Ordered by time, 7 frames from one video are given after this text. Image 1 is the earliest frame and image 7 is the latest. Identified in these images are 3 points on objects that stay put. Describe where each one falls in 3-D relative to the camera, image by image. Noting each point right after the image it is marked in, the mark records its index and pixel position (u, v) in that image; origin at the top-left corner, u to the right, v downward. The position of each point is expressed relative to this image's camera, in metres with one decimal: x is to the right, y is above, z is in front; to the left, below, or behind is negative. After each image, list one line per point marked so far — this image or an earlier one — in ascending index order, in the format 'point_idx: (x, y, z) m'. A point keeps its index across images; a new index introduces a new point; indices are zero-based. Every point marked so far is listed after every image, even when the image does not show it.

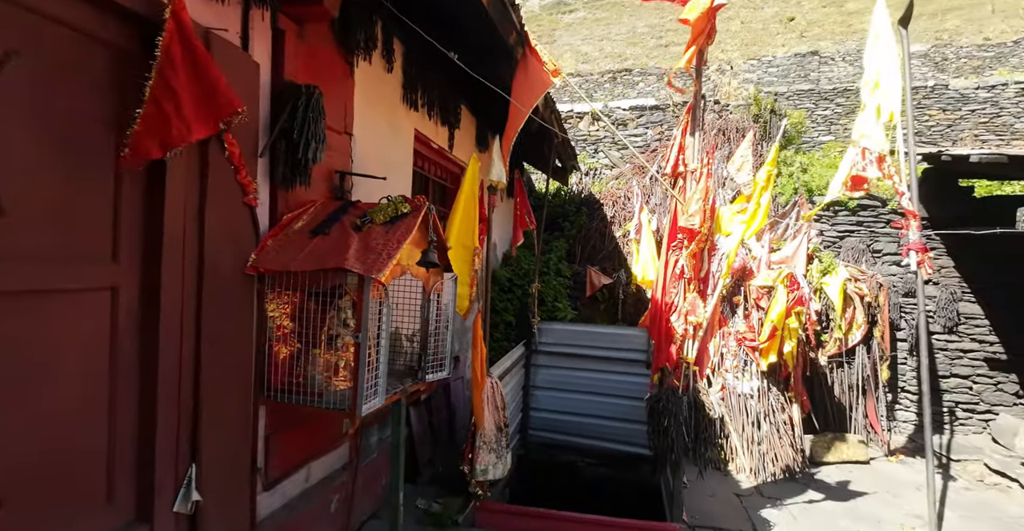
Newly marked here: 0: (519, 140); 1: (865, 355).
0: (+0.1, +1.4, +6.8) m
1: (+4.3, -1.1, +7.8) m
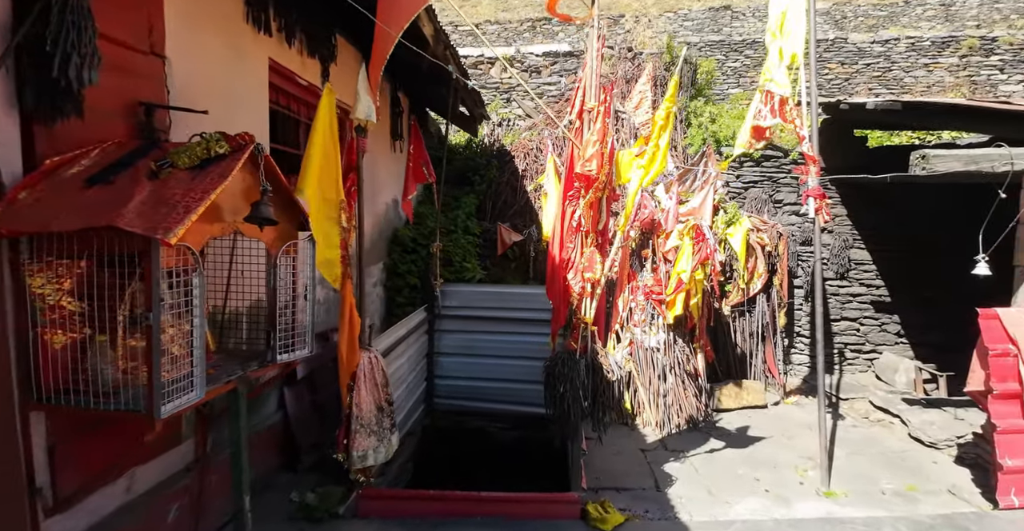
0: (-1.0, +1.8, +6.2) m
1: (+3.2, -0.5, +7.8) m
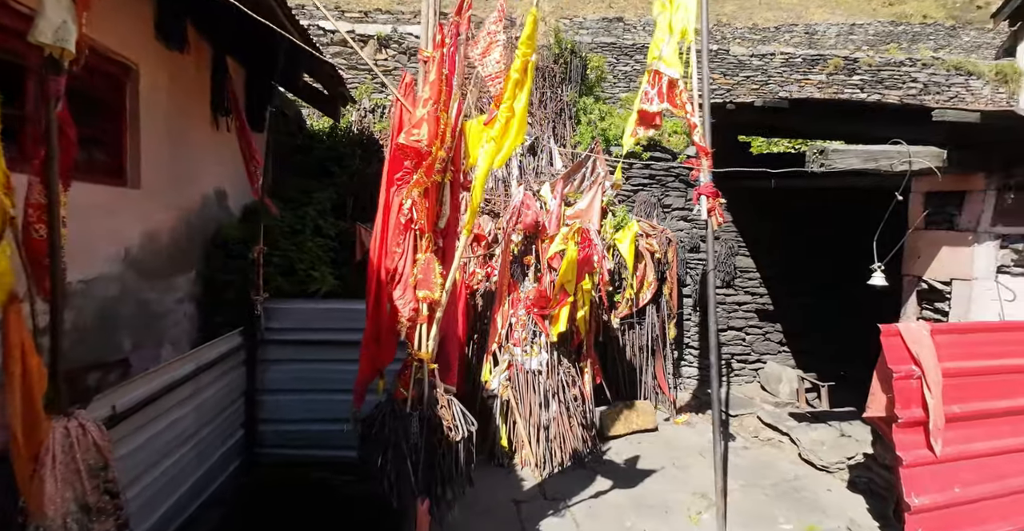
0: (-2.1, +1.8, +5.0) m
1: (+1.7, -0.6, +7.3) m
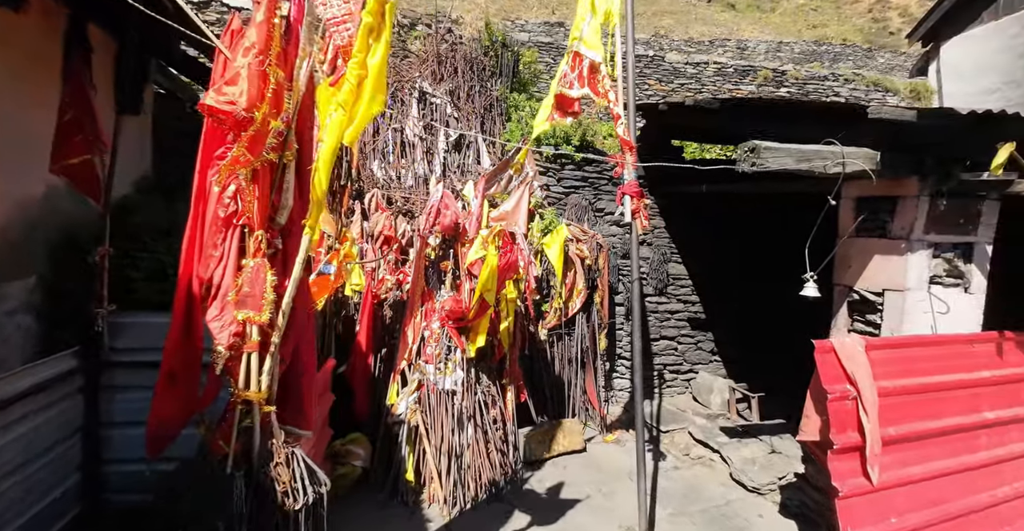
0: (-2.8, +1.7, +4.2) m
1: (+0.8, -0.7, +6.9) m
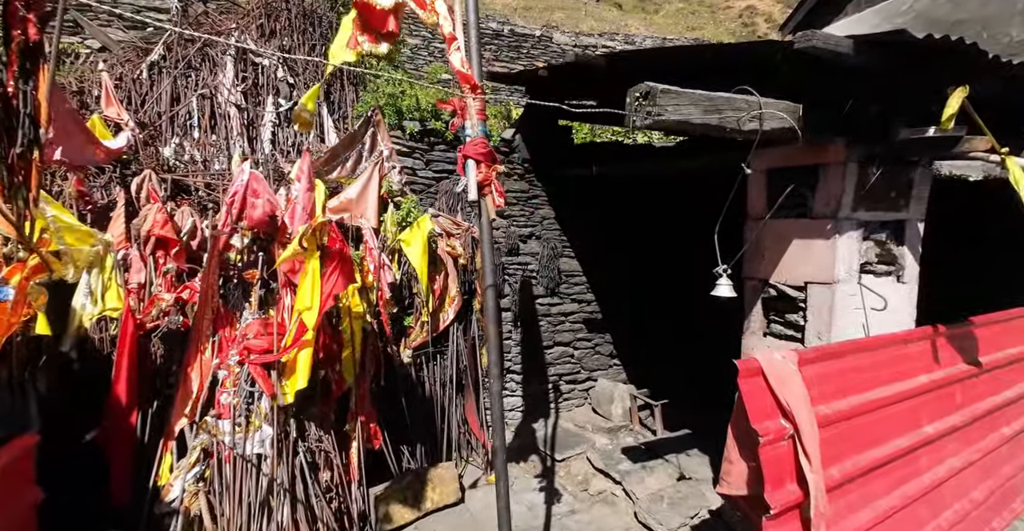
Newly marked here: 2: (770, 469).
0: (-3.7, +1.6, +2.5) m
1: (-0.5, -0.7, +5.7) m
2: (+1.1, -0.9, +2.7) m
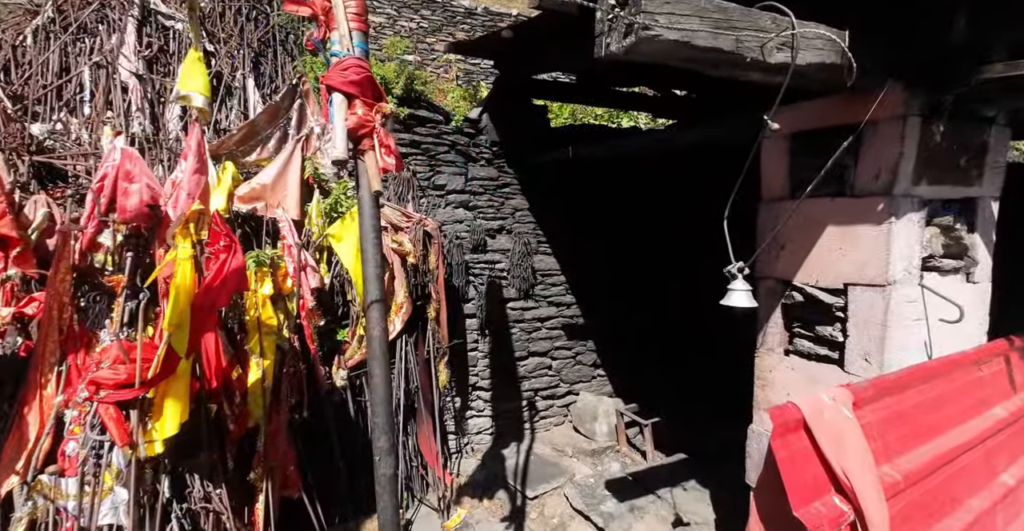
0: (-4.0, +1.5, +1.5) m
1: (-0.8, -0.7, +4.7) m
2: (+0.9, -0.9, +1.8) m
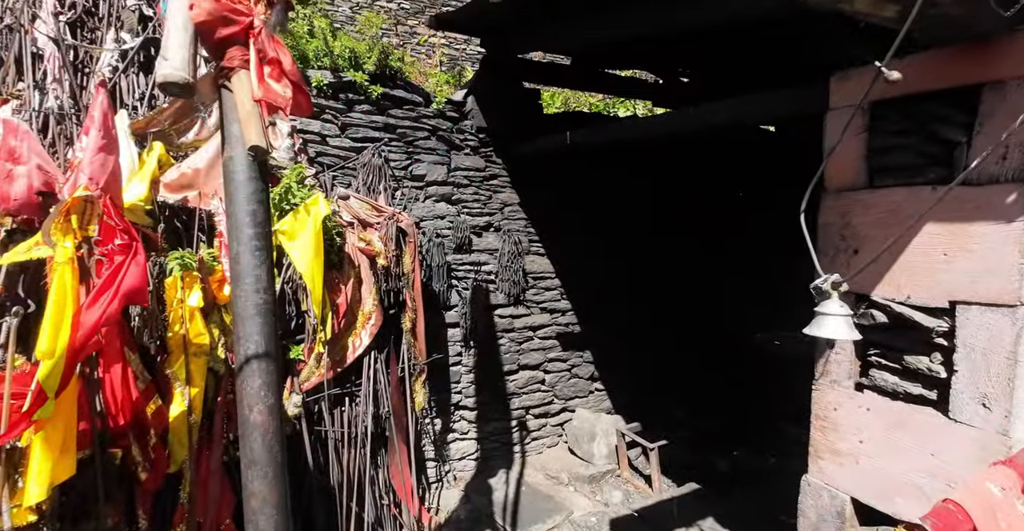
0: (-4.0, +1.5, +0.7) m
1: (-0.8, -0.7, +4.0) m
2: (+0.9, -0.9, +1.1) m
